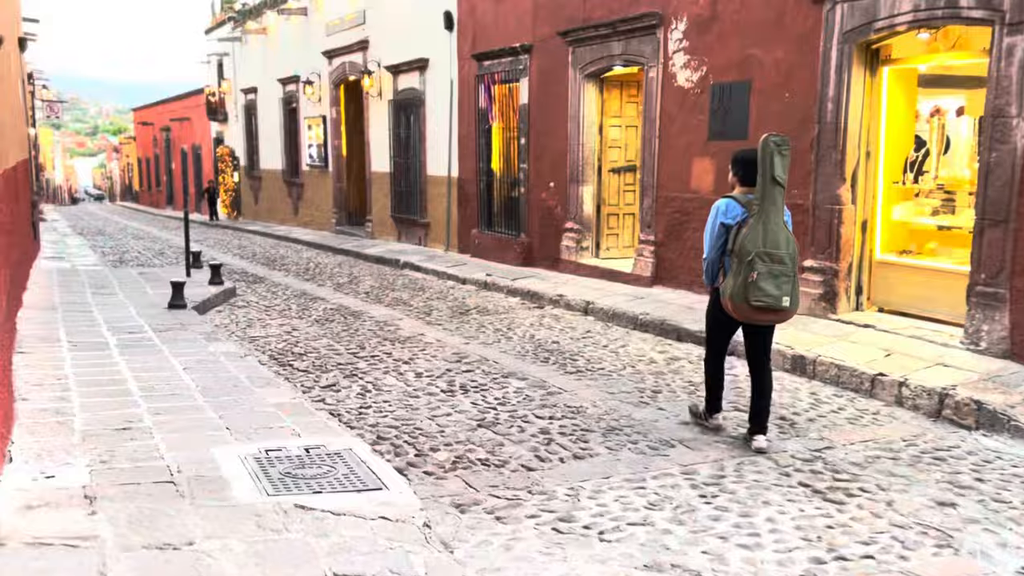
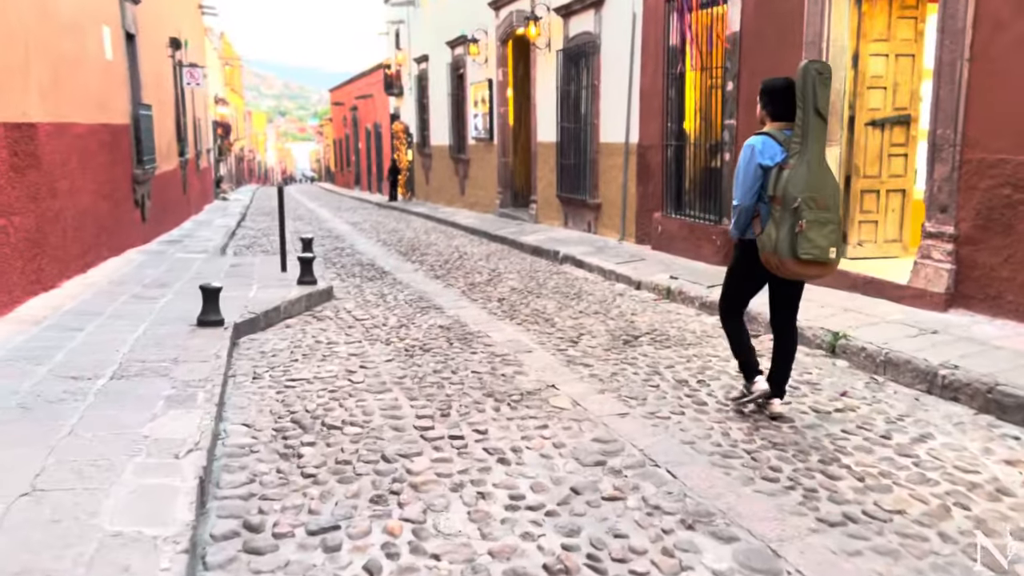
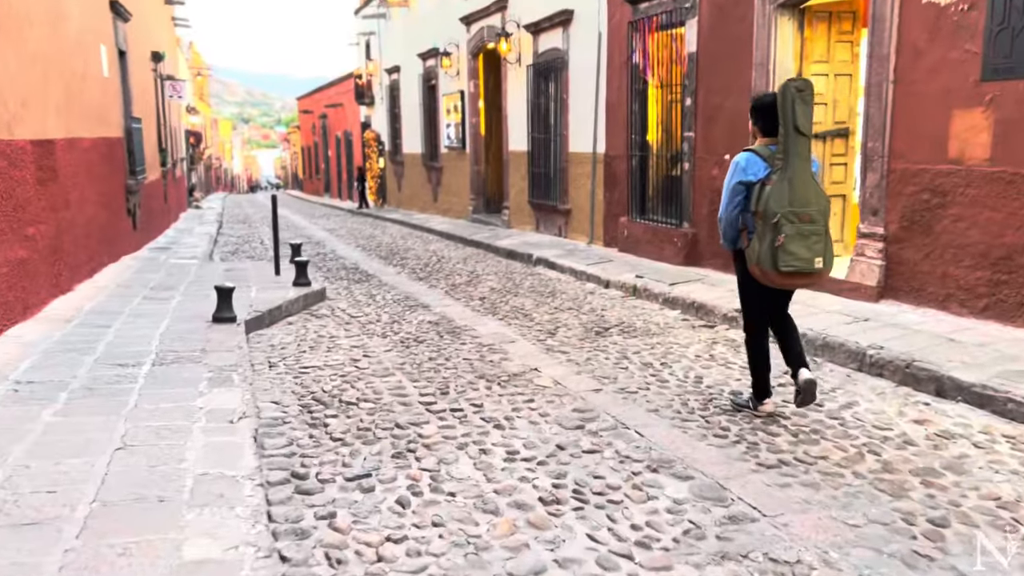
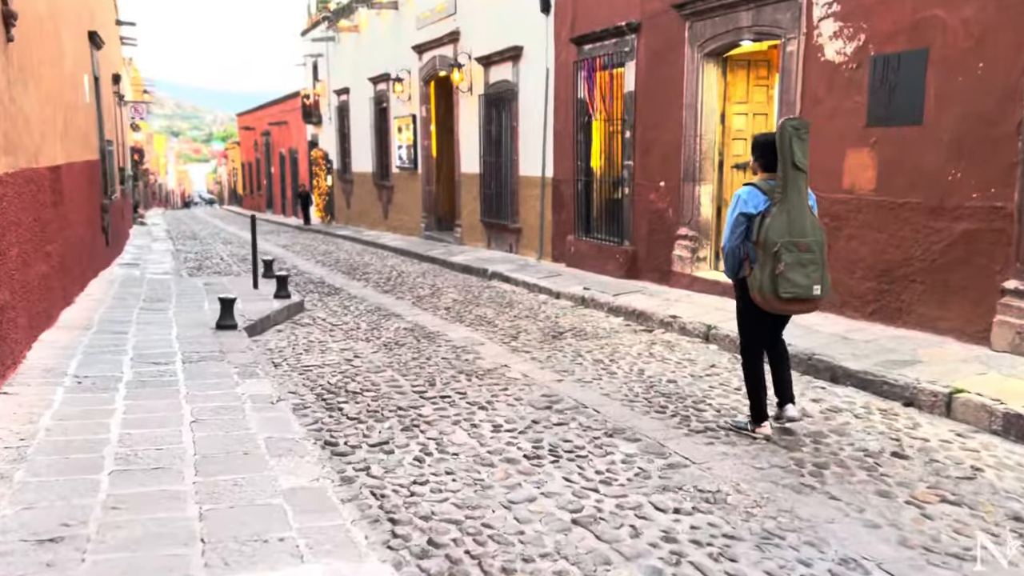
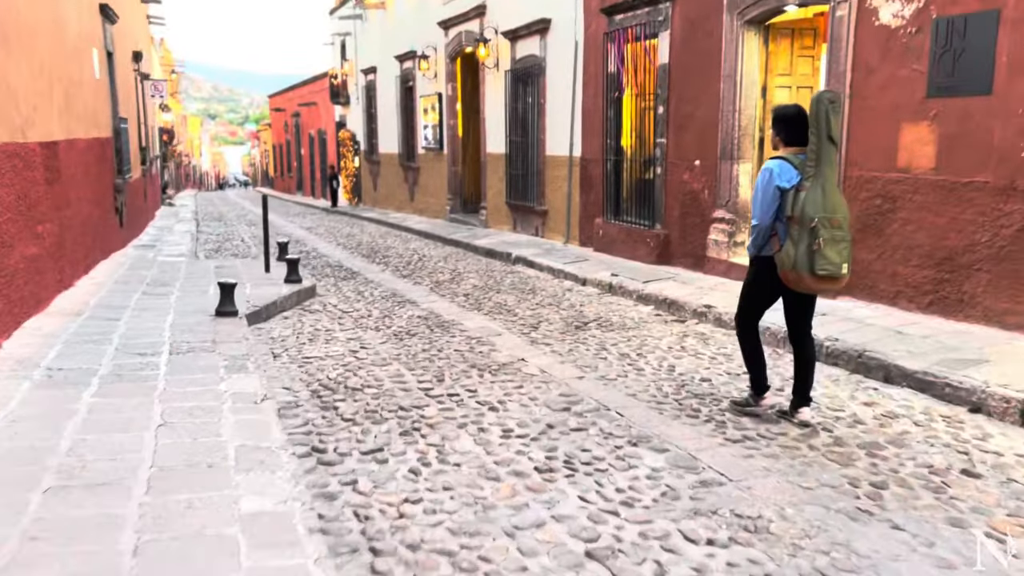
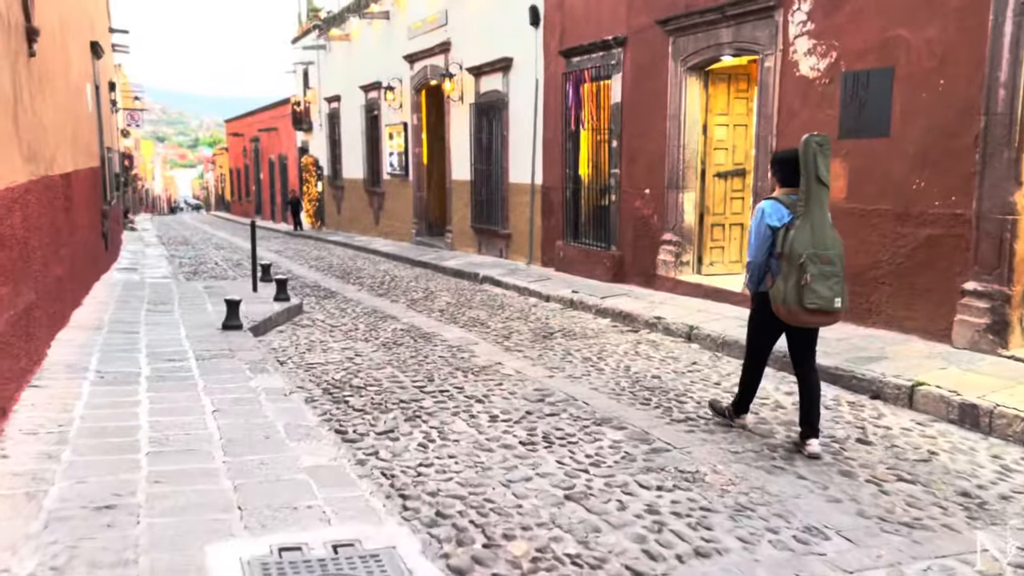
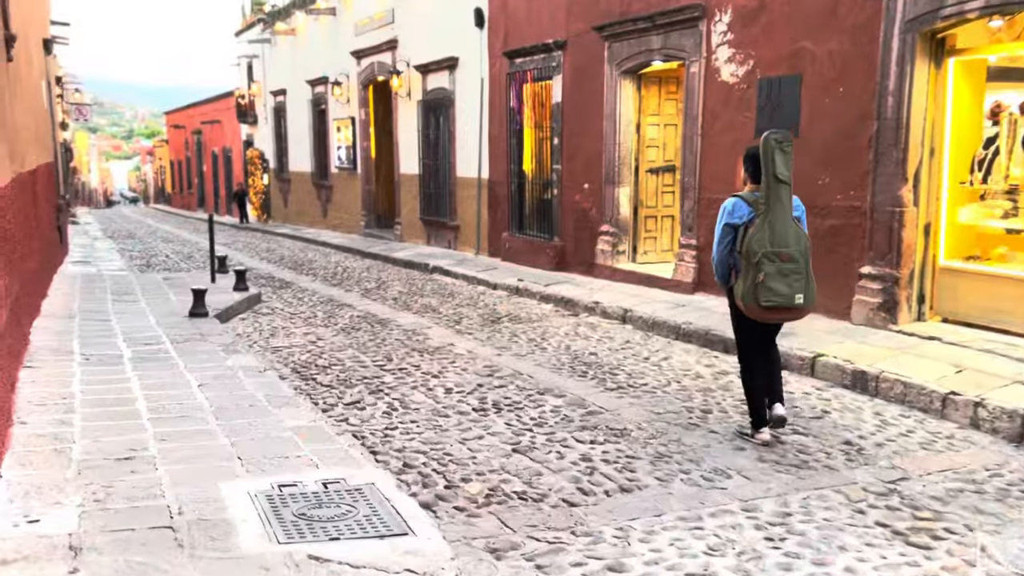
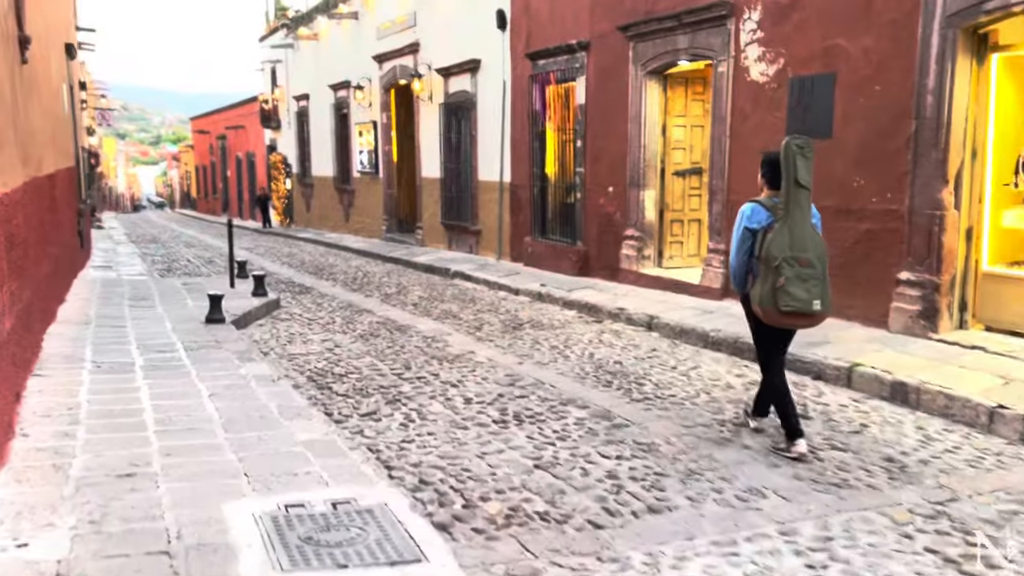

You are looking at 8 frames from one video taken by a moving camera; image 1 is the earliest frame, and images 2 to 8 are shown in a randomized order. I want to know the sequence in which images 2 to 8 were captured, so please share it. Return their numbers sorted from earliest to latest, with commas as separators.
7, 8, 6, 4, 5, 3, 2
